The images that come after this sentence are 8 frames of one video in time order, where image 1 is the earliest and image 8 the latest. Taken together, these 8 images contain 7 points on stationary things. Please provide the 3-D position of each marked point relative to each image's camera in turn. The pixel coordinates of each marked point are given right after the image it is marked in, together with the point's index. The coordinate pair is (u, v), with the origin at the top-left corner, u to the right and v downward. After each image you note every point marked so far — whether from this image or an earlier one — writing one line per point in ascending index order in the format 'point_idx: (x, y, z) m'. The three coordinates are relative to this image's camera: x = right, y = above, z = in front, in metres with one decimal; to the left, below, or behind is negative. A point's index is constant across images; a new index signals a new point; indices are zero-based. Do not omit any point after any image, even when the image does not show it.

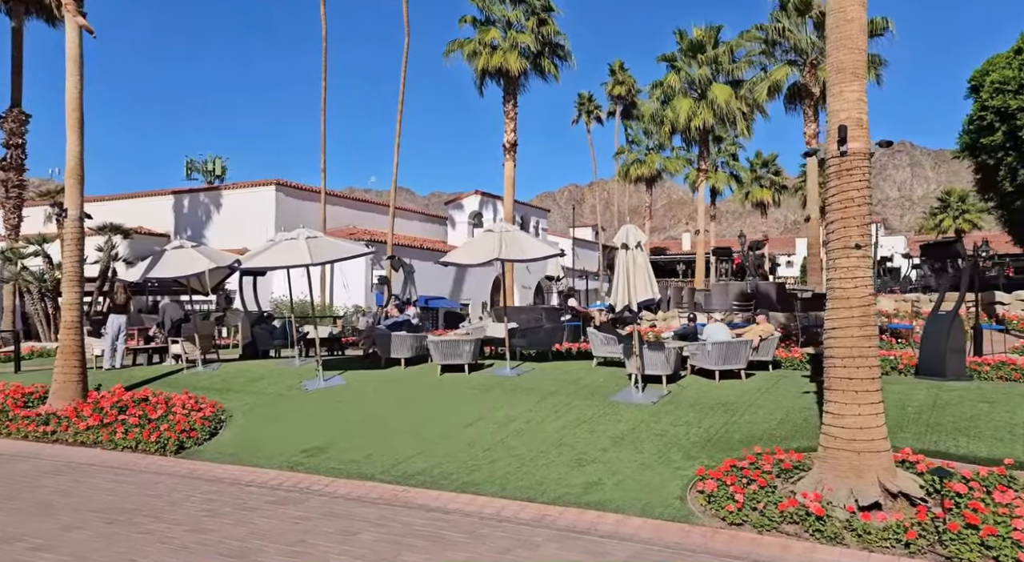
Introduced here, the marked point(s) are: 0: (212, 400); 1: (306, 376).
0: (-4.6, -1.9, +10.4) m
1: (-3.5, -1.7, +11.7) m
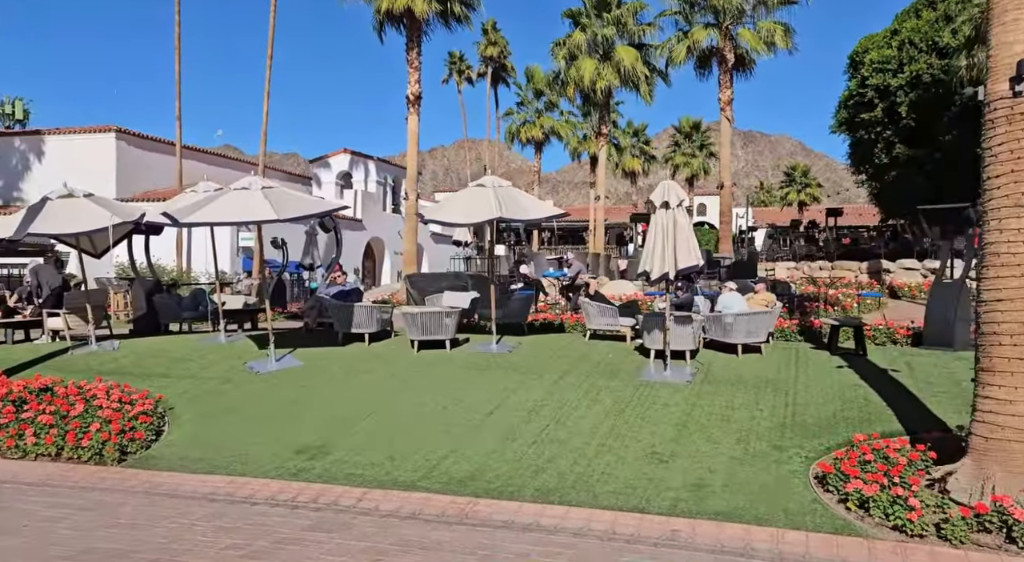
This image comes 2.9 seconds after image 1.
0: (-4.6, -1.4, +8.5) m
1: (-3.8, -1.1, +9.9) m
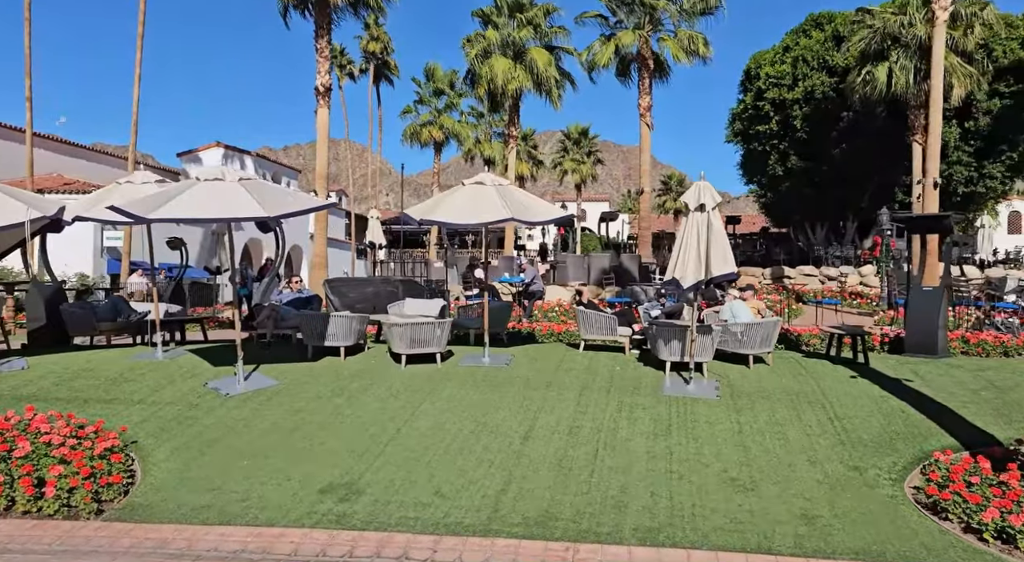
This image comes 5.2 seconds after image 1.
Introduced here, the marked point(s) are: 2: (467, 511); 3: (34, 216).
0: (-4.5, -1.4, +7.1) m
1: (-3.9, -1.2, +8.6) m
2: (-0.3, -1.8, +5.1) m
3: (-5.8, +0.8, +8.1) m
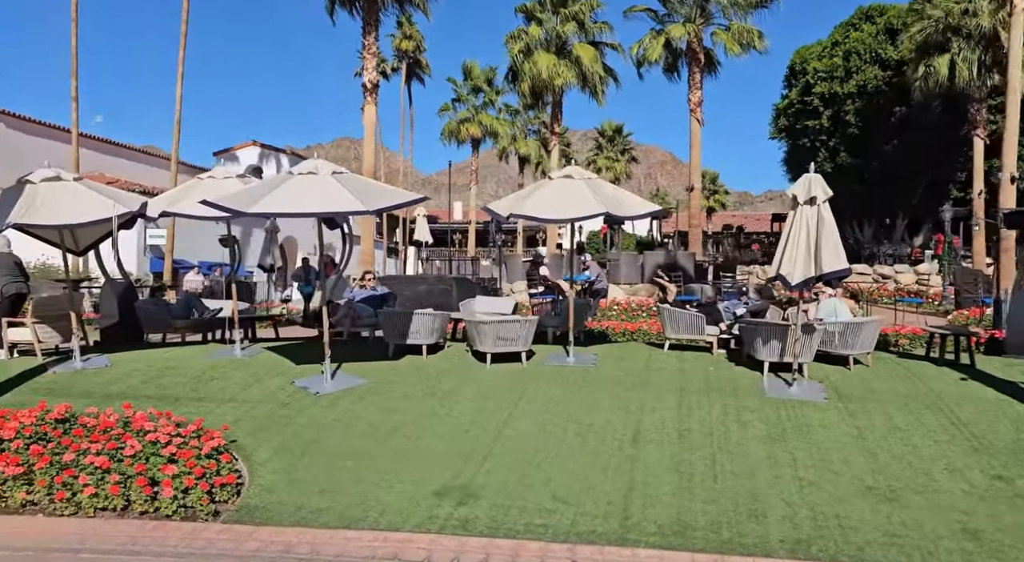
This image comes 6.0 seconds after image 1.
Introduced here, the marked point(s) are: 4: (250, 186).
0: (-3.4, -1.4, +7.0) m
1: (-2.8, -1.2, +8.5) m
2: (+0.6, -1.7, +4.9) m
3: (-4.7, +0.8, +8.1) m
4: (-3.0, +1.0, +7.7) m
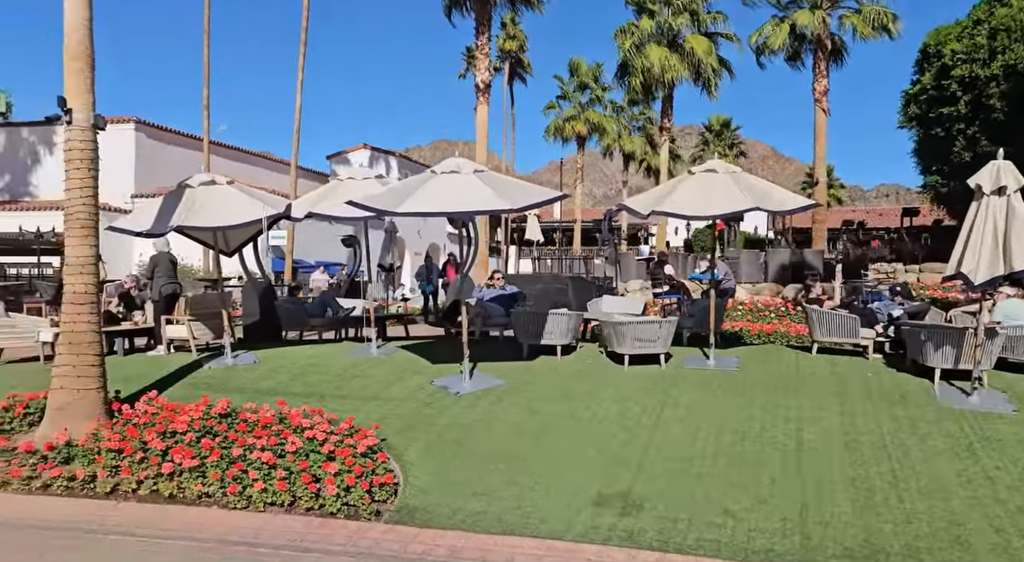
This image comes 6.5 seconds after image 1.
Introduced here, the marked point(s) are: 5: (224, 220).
0: (-1.9, -1.4, +7.2) m
1: (-1.1, -1.2, +8.6) m
2: (+1.8, -1.7, +4.5) m
3: (-3.0, +0.9, +8.4) m
4: (-1.4, +1.0, +7.8) m
5: (-3.5, +0.8, +8.2) m
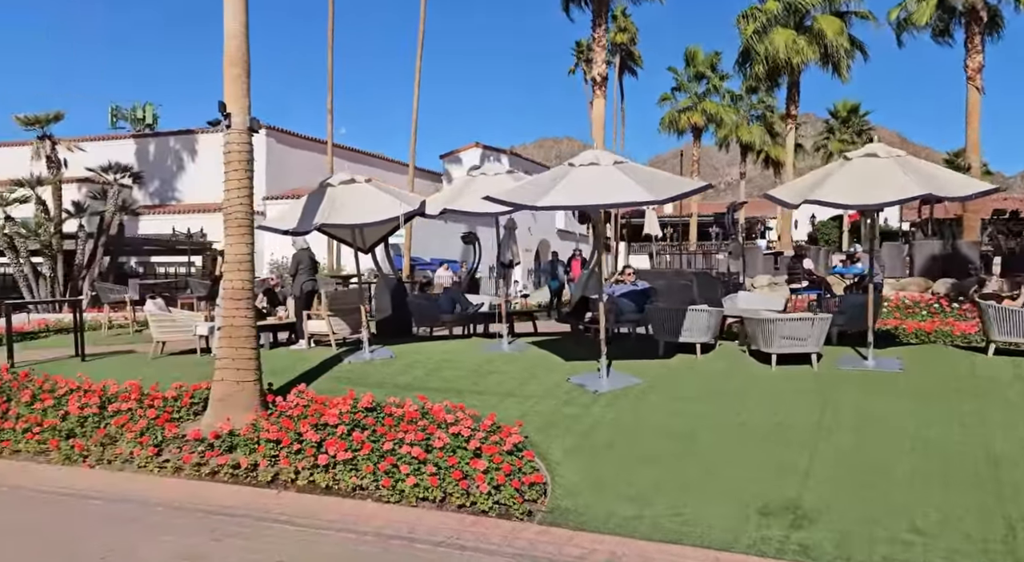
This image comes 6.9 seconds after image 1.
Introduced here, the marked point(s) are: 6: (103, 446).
0: (-0.4, -1.4, +7.2) m
1: (+0.6, -1.1, +8.4) m
2: (+2.8, -1.7, +3.9) m
3: (-1.4, +0.9, +8.6) m
4: (+0.1, +1.1, +7.7) m
5: (-1.9, +0.8, +8.4) m
6: (-4.0, -1.6, +6.5) m
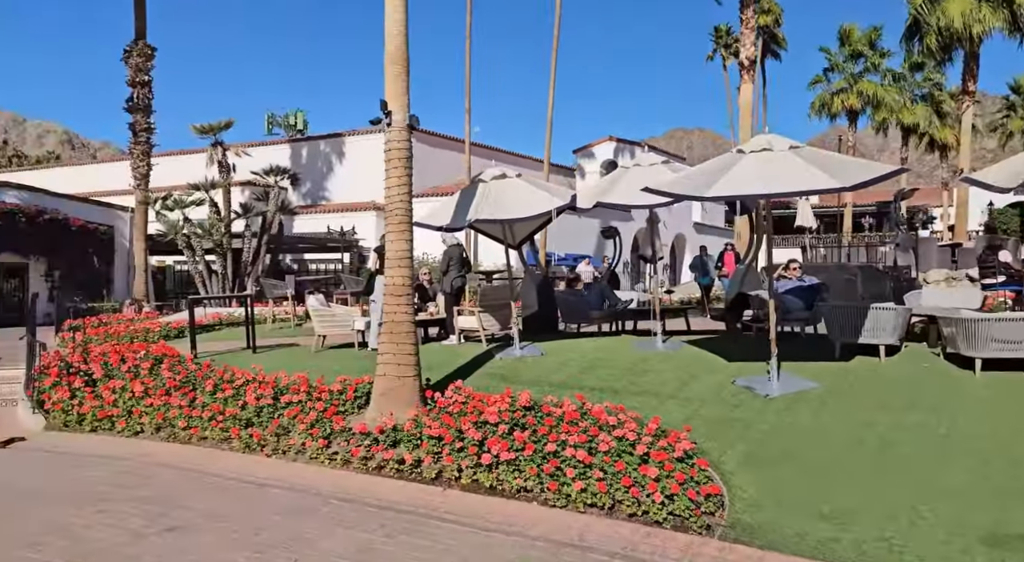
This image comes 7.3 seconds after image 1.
0: (+1.2, -1.3, +6.8) m
1: (+2.5, -1.0, +7.8) m
2: (+3.8, -1.6, +3.0) m
3: (+0.6, +1.0, +8.3) m
4: (+1.9, +1.2, +7.2) m
5: (0.0, +0.9, +8.2) m
6: (-2.4, -1.6, +6.8) m
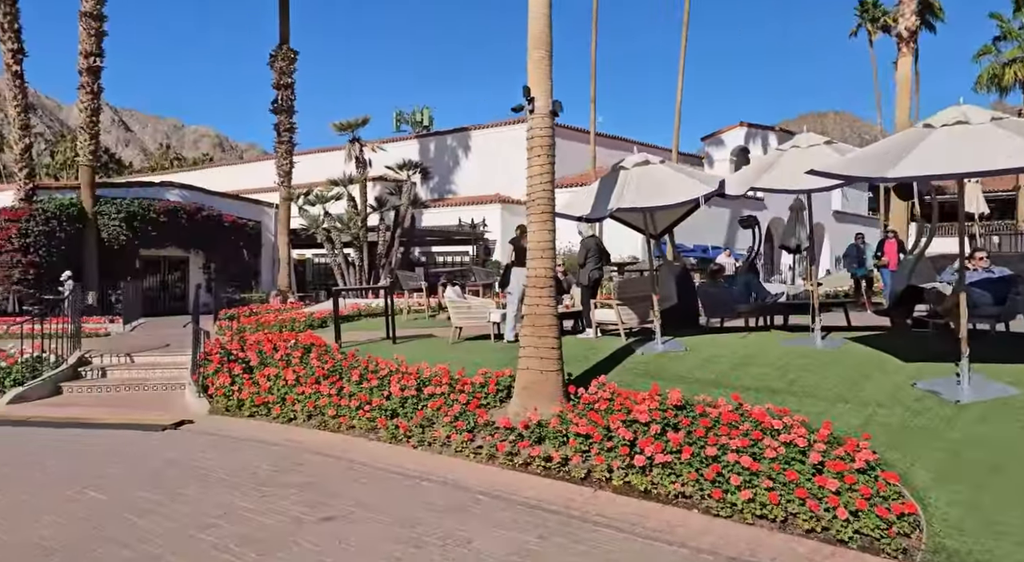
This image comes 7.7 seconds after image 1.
0: (+2.7, -1.2, +6.2) m
1: (+4.1, -0.9, +7.0) m
2: (+4.6, -1.6, +2.0) m
3: (+2.2, +1.1, +7.7) m
4: (+3.3, +1.2, +6.4) m
5: (+1.7, +1.0, +7.8) m
6: (-0.9, -1.5, +6.8) m
